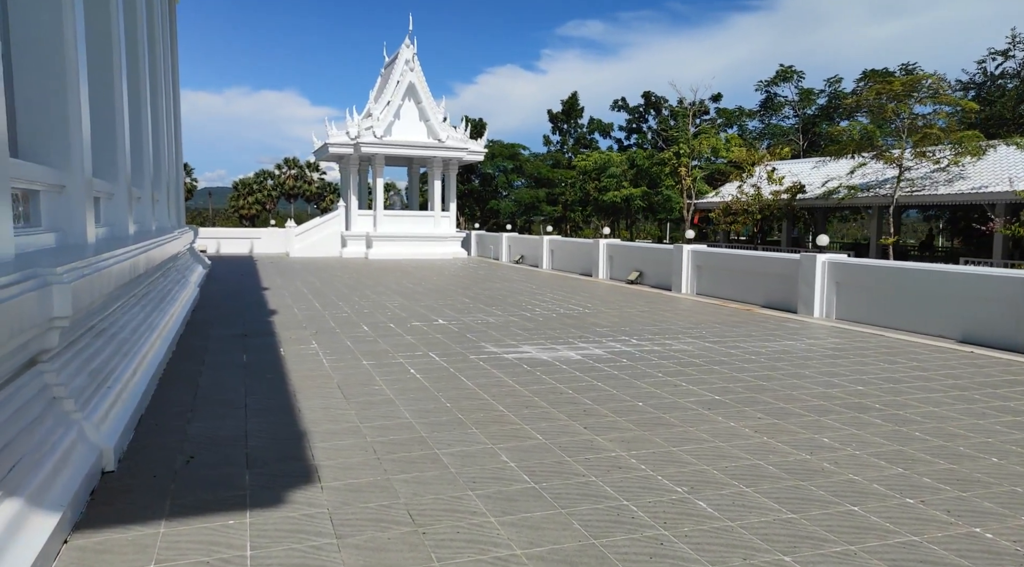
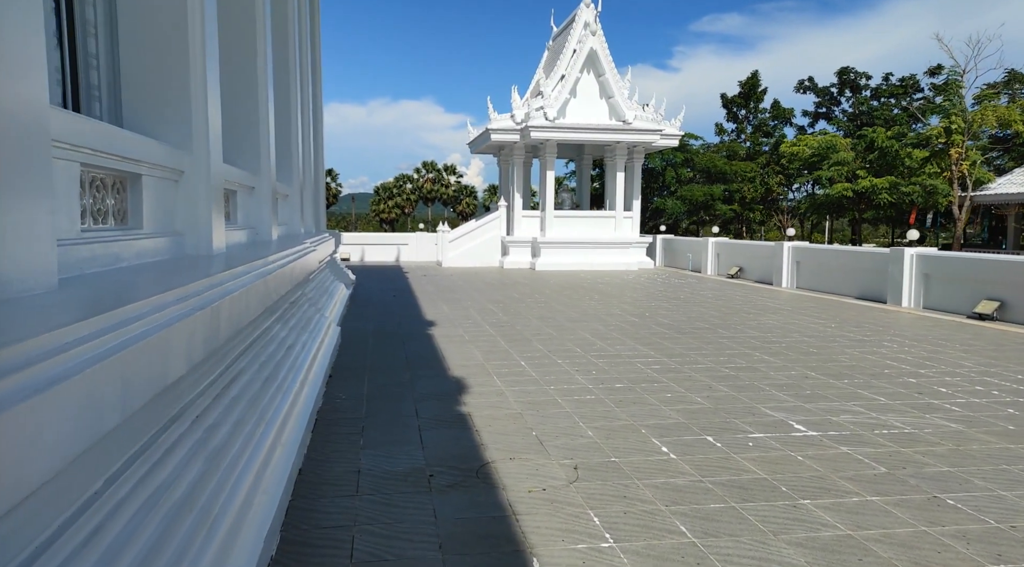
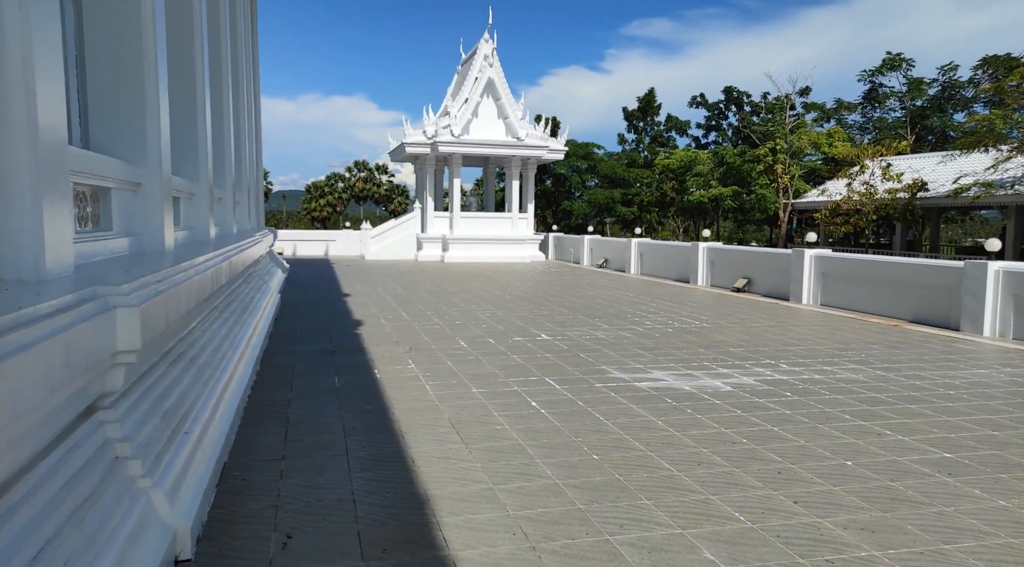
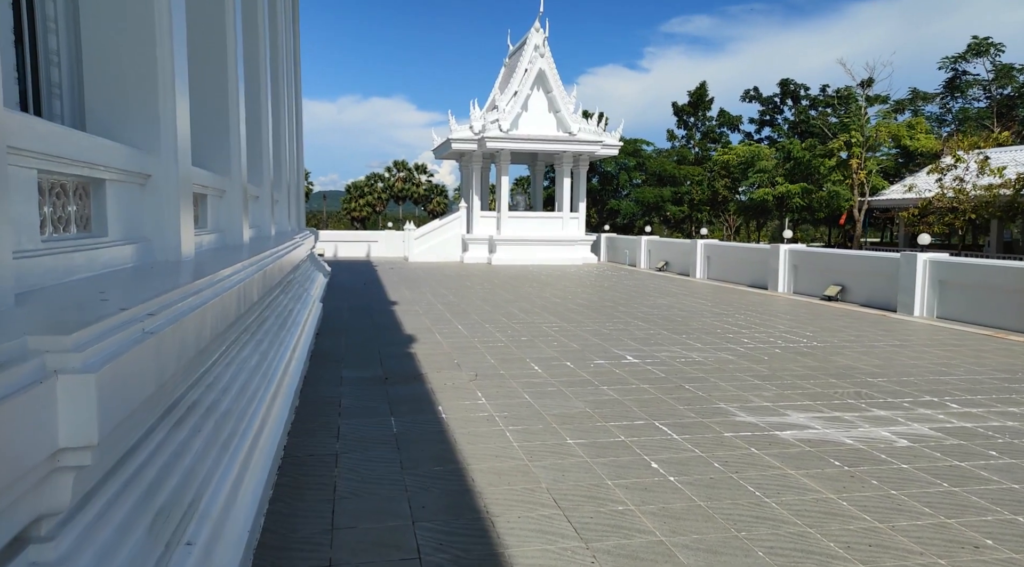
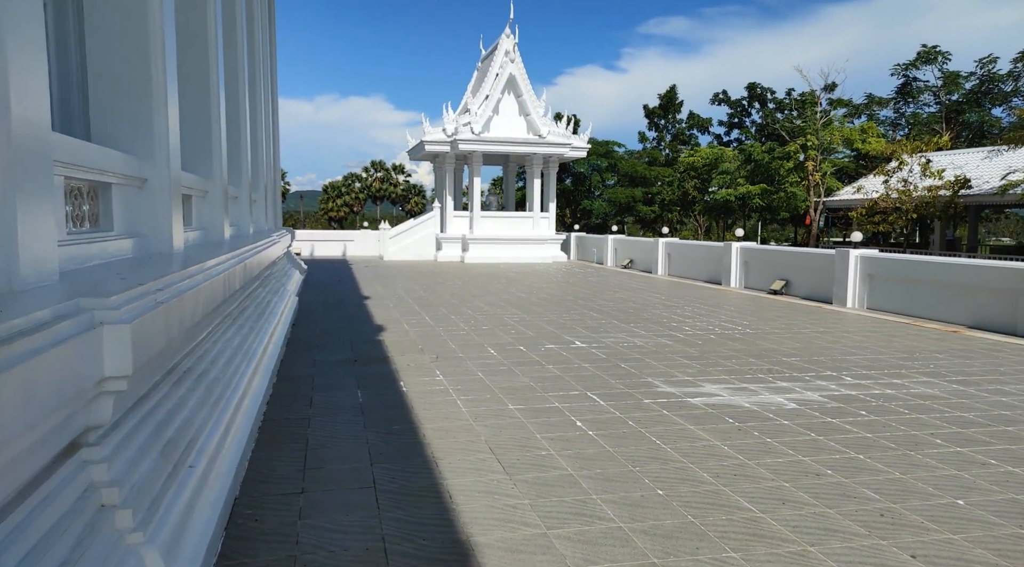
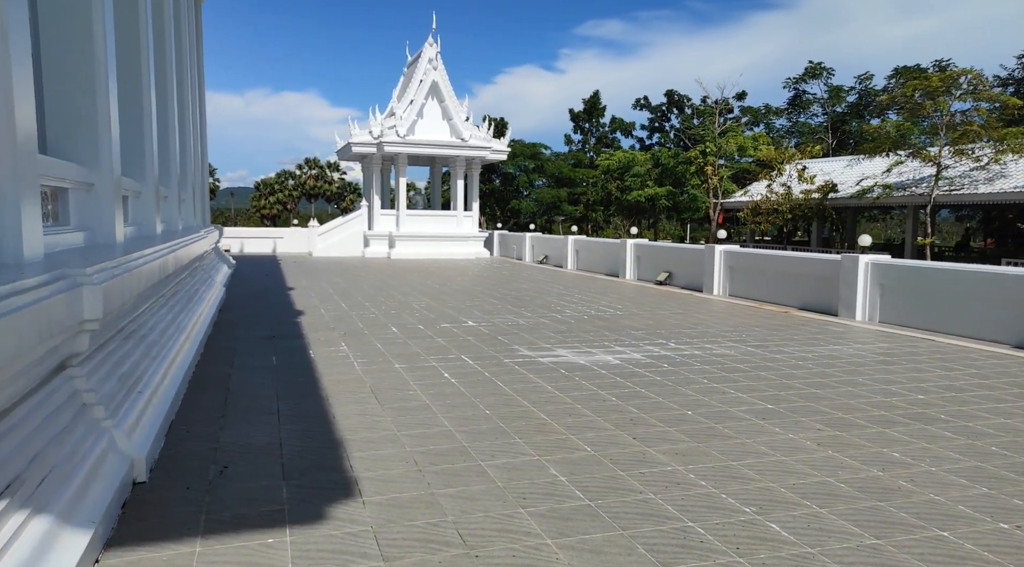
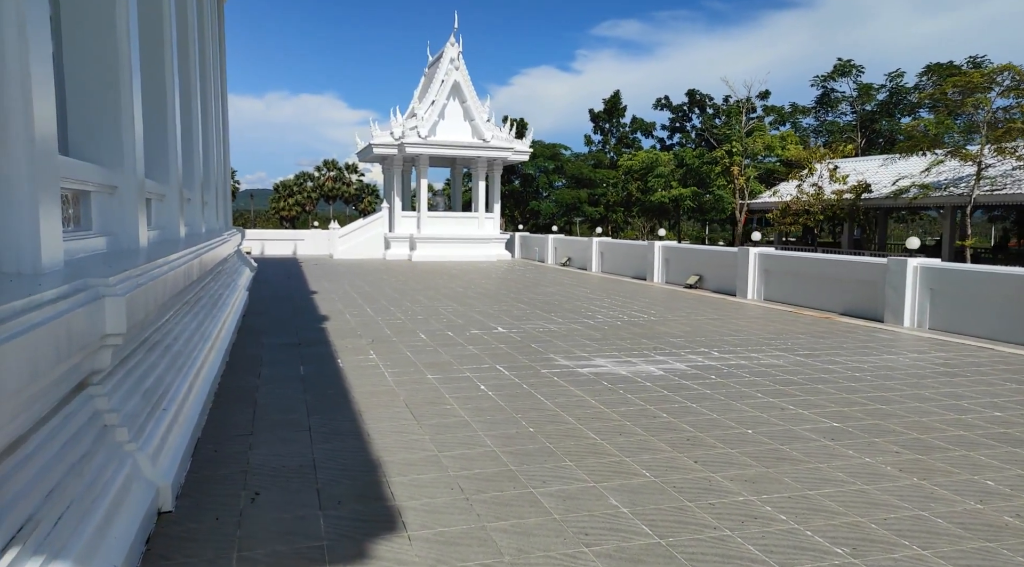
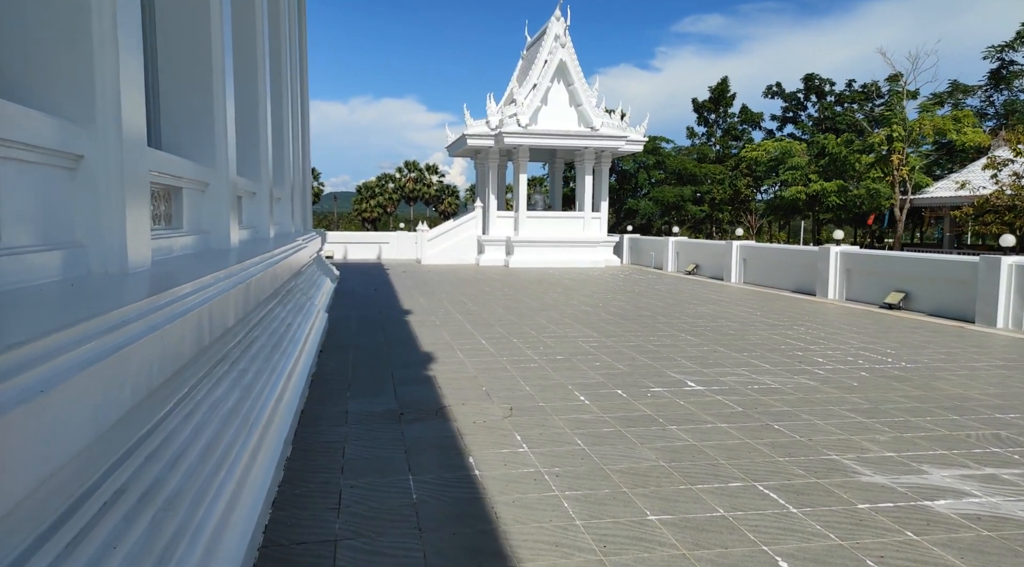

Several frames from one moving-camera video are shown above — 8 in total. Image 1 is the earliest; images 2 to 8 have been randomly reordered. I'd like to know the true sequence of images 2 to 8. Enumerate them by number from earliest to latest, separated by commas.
6, 7, 3, 5, 4, 8, 2
